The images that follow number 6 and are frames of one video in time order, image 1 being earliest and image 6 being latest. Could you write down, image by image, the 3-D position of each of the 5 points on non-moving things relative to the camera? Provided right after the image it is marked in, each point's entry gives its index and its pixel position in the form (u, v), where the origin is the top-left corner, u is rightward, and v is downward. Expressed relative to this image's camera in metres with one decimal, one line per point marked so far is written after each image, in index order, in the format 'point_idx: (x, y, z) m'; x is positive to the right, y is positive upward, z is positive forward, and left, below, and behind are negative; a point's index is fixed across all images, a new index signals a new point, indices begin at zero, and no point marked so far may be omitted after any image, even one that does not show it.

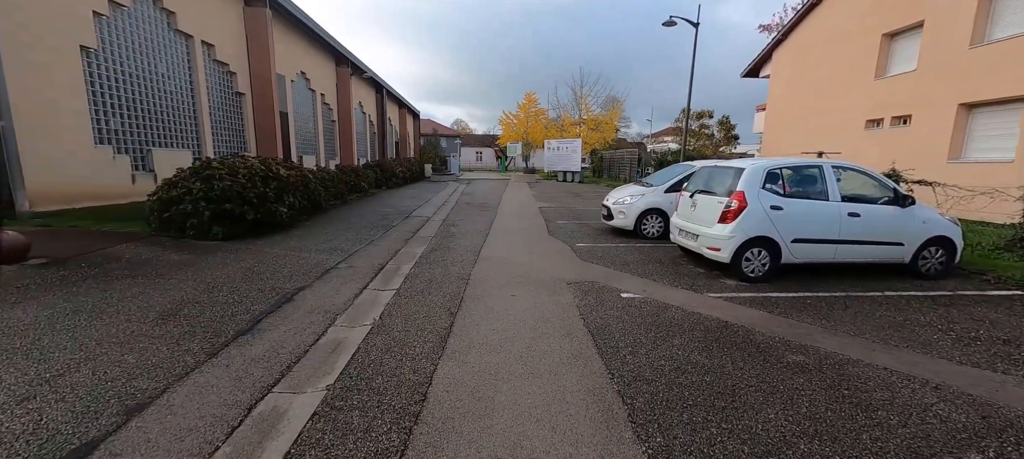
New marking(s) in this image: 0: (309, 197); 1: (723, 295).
0: (-4.9, +0.8, +9.2) m
1: (+2.4, -0.8, +4.4) m
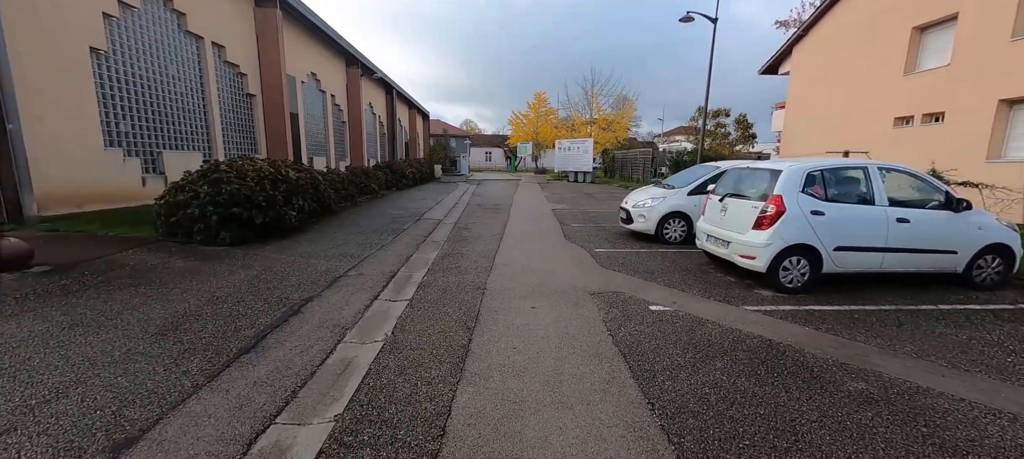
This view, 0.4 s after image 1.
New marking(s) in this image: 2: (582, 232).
0: (-4.6, +0.7, +9.0) m
1: (+2.6, -0.8, +4.0) m
2: (+1.5, 0.0, +8.2) m
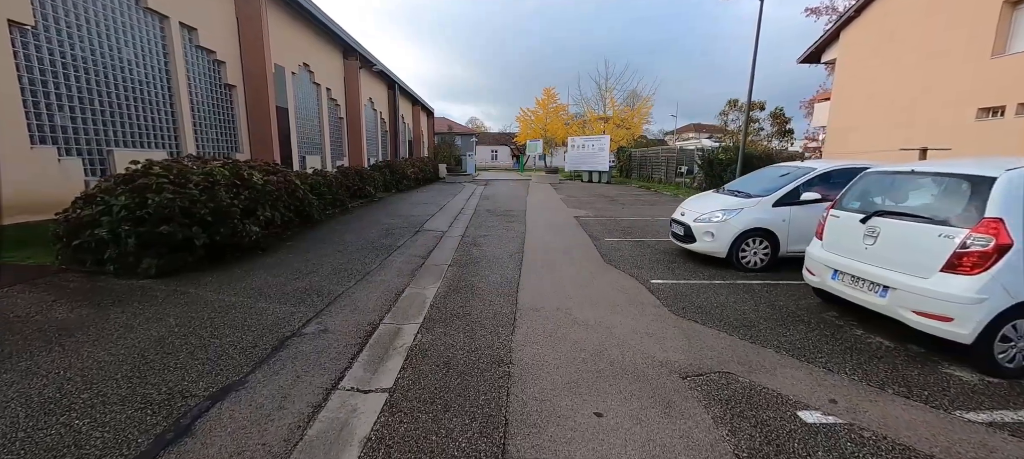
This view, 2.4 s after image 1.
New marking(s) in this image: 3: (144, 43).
0: (-4.2, +0.4, +7.4) m
1: (+2.9, -1.2, +2.3) m
2: (+1.9, -0.3, +6.5) m
3: (-8.6, +4.4, +9.0) m
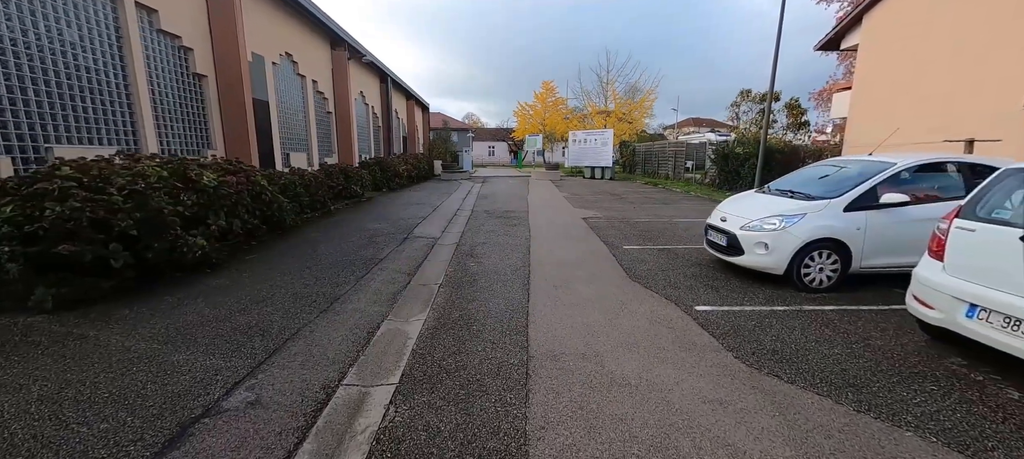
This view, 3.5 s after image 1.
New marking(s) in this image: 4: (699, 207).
0: (-4.2, +0.3, +6.3) m
1: (+3.0, -1.3, +1.3) m
2: (+1.9, -0.5, +5.5) m
3: (-8.6, +4.2, +7.8) m
4: (+5.2, +0.6, +10.6) m
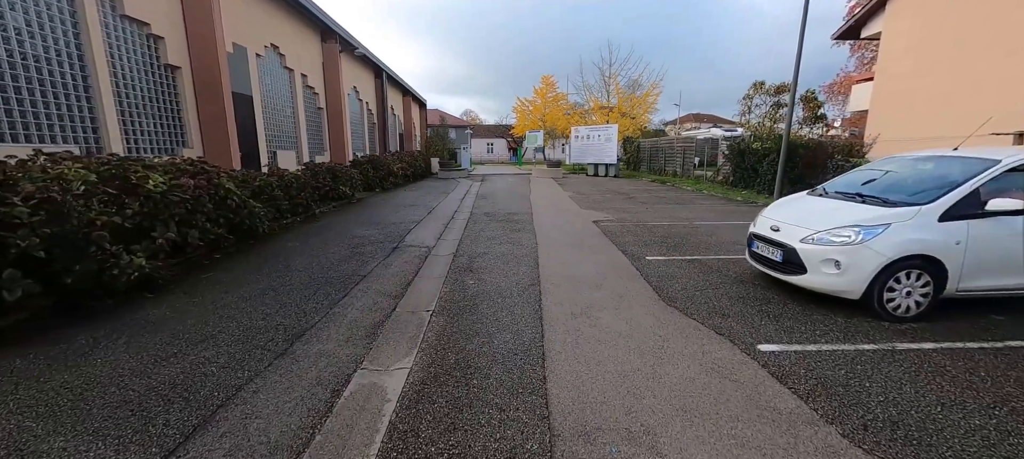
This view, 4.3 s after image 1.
0: (-4.1, +0.1, +5.4) m
1: (+3.1, -1.4, +0.5) m
2: (+2.0, -0.6, +4.7) m
3: (-8.6, +4.0, +6.9) m
4: (+5.2, +0.5, +9.7) m
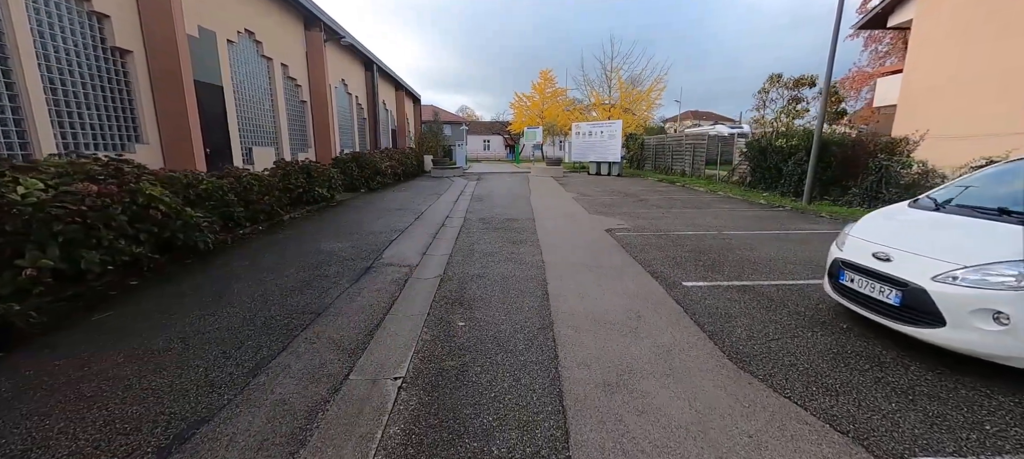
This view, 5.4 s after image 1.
0: (-4.1, -0.1, +4.2) m
1: (+3.2, -1.7, -0.6) m
2: (+2.0, -0.8, +3.5) m
3: (-8.6, +3.8, +5.7) m
4: (+5.2, +0.4, +8.6) m
